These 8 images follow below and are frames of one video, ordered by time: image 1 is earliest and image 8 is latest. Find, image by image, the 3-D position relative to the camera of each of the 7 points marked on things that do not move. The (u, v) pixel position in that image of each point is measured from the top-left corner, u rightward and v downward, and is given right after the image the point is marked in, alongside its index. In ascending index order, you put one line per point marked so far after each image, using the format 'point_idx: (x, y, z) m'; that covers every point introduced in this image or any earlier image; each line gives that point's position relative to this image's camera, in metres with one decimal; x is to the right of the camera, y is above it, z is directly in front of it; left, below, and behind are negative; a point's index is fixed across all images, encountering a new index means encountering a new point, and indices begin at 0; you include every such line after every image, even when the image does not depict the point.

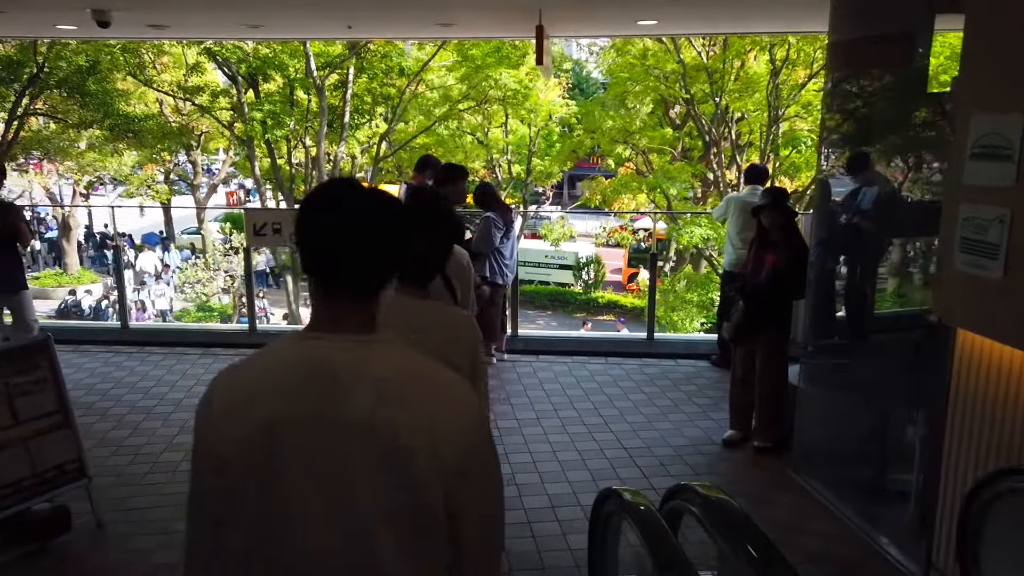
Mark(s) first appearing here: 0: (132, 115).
0: (-5.3, +2.4, +10.5) m
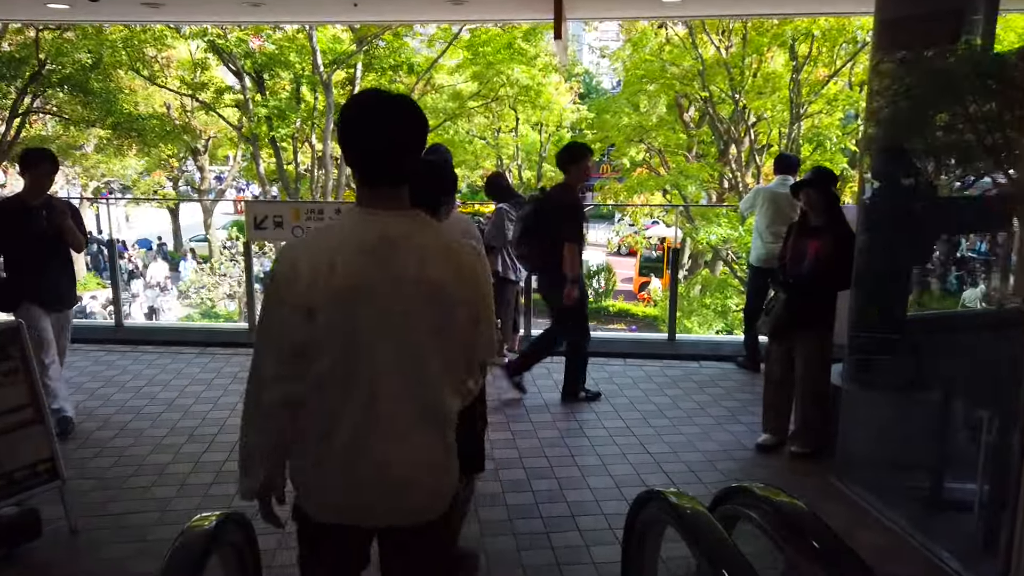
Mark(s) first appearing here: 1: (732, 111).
0: (-5.1, +2.4, +10.3) m
1: (+2.9, +2.3, +10.0) m
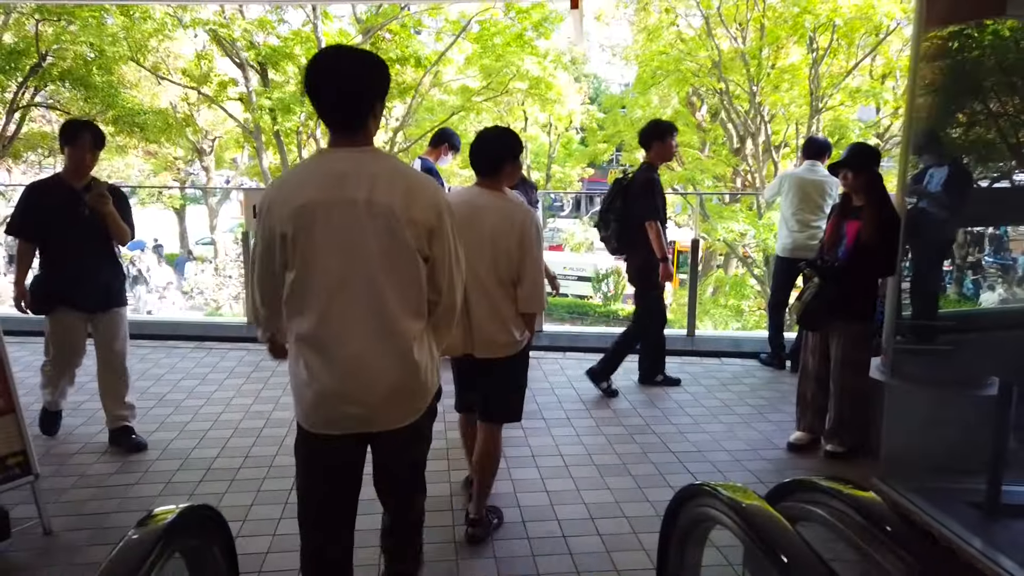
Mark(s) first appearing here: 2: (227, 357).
0: (-5.0, +2.4, +10.1) m
1: (+3.0, +2.3, +9.8) m
2: (-2.1, -0.5, +5.6) m
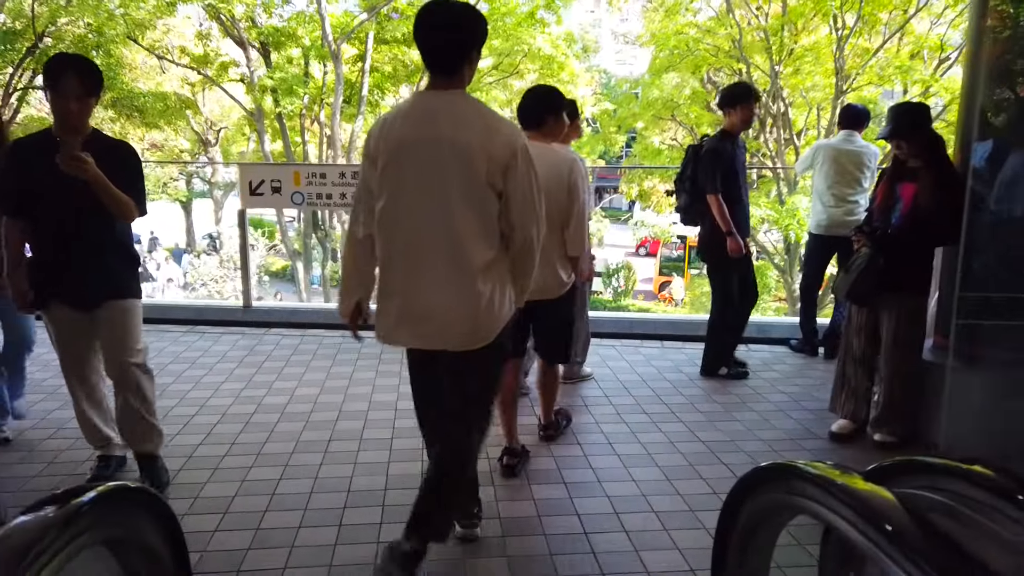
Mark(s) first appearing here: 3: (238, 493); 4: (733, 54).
0: (-4.8, +2.6, +9.8) m
1: (+3.2, +2.5, +9.4) m
2: (-2.0, -0.4, +5.3) m
3: (-1.1, -0.8, +3.1) m
4: (+2.6, +2.8, +9.1) m
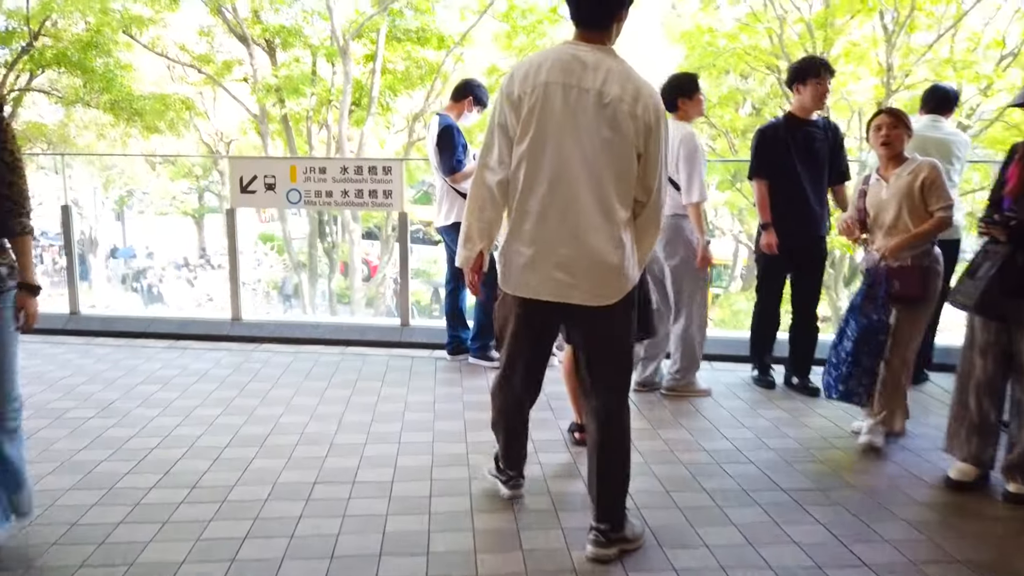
0: (-4.6, +2.4, +9.3) m
1: (+3.4, +2.3, +8.7) m
2: (-1.9, -0.4, +4.6) m
3: (-1.0, -0.9, +2.5) m
4: (+2.9, +2.6, +8.5) m
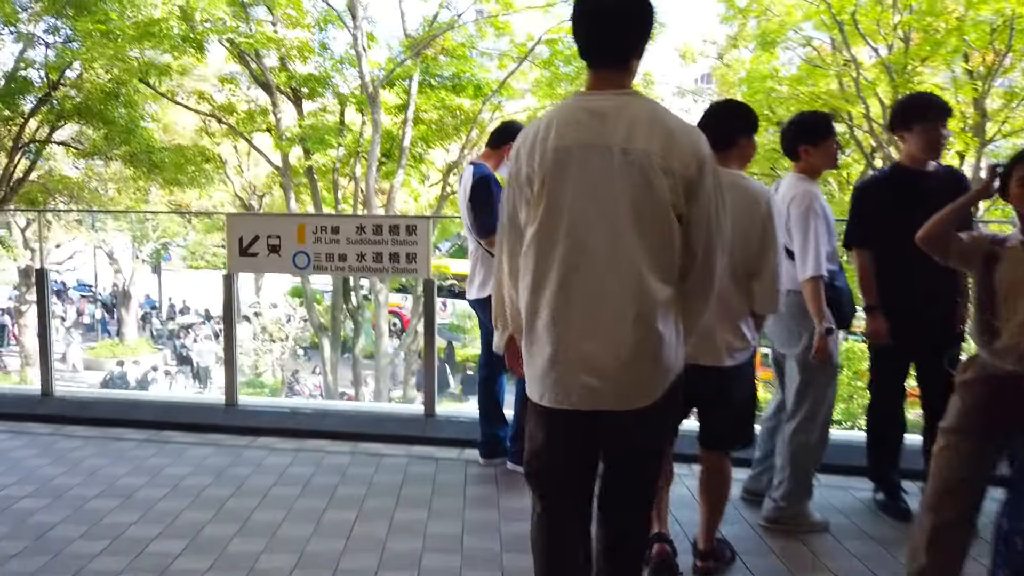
0: (-4.1, +1.7, +8.8) m
1: (+3.8, +1.5, +7.8) m
2: (-1.6, -0.8, +3.8) m
3: (-0.9, -1.1, +1.6) m
4: (+3.3, +1.9, +7.6) m
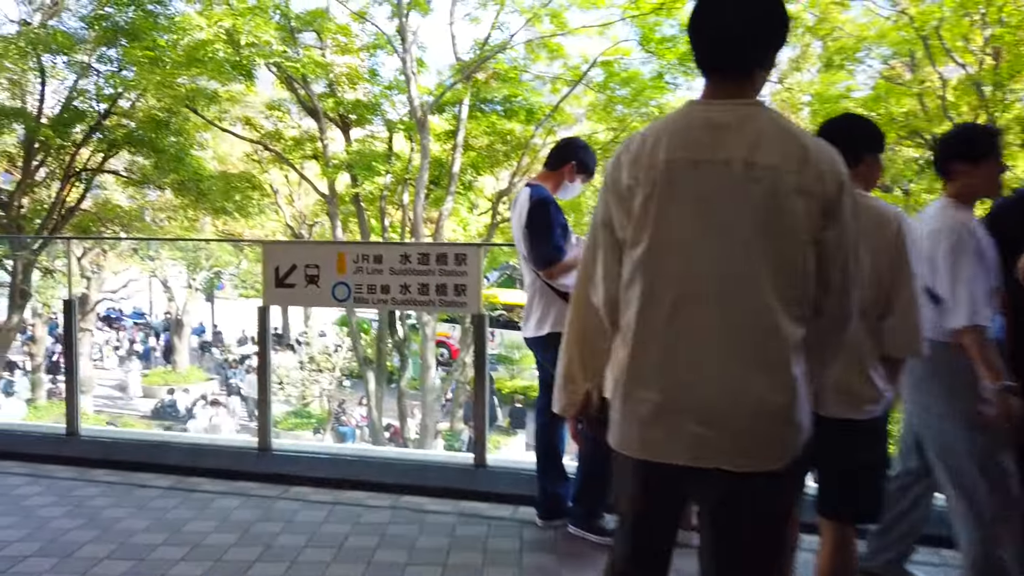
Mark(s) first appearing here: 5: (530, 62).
0: (-3.5, +1.3, +8.6) m
1: (+4.3, +1.2, +7.2) m
2: (-1.4, -1.0, +3.5) m
3: (-0.8, -1.2, +1.2) m
4: (+3.8, +1.6, +7.1) m
5: (+0.2, +2.5, +8.3) m
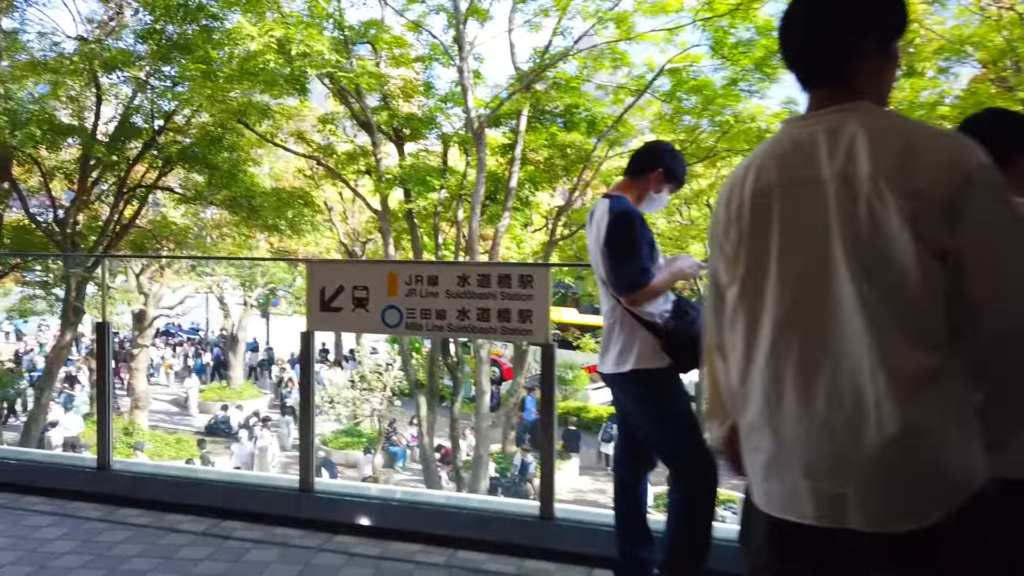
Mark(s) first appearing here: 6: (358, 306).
0: (-2.9, +1.1, +8.5) m
1: (+4.9, +1.0, +6.5) m
2: (-1.1, -1.1, +3.1) m
3: (-0.6, -1.3, +0.8) m
4: (+4.4, +1.4, +6.4) m
5: (+0.8, +2.3, +7.9) m
6: (-0.8, -0.1, +4.4) m
